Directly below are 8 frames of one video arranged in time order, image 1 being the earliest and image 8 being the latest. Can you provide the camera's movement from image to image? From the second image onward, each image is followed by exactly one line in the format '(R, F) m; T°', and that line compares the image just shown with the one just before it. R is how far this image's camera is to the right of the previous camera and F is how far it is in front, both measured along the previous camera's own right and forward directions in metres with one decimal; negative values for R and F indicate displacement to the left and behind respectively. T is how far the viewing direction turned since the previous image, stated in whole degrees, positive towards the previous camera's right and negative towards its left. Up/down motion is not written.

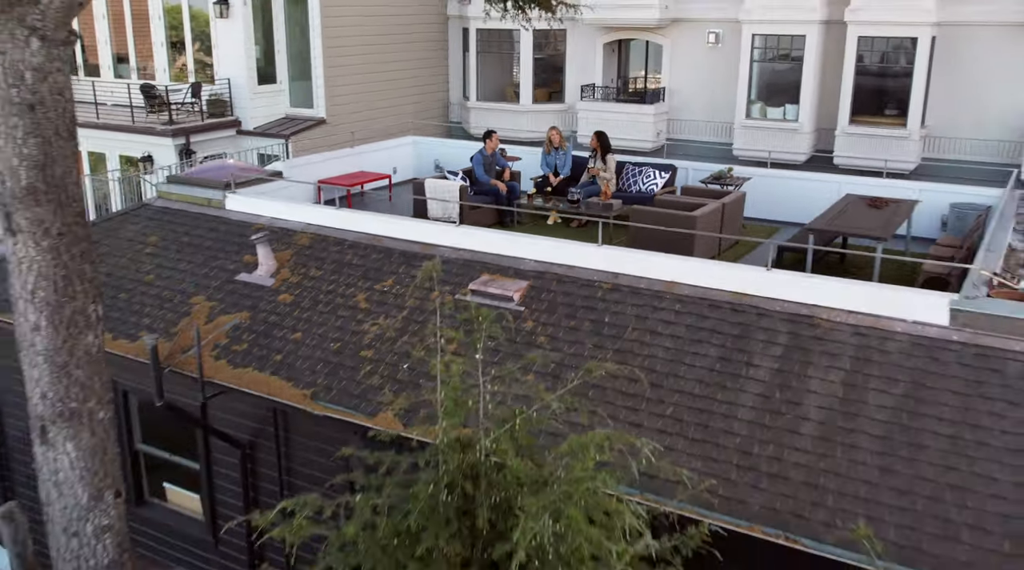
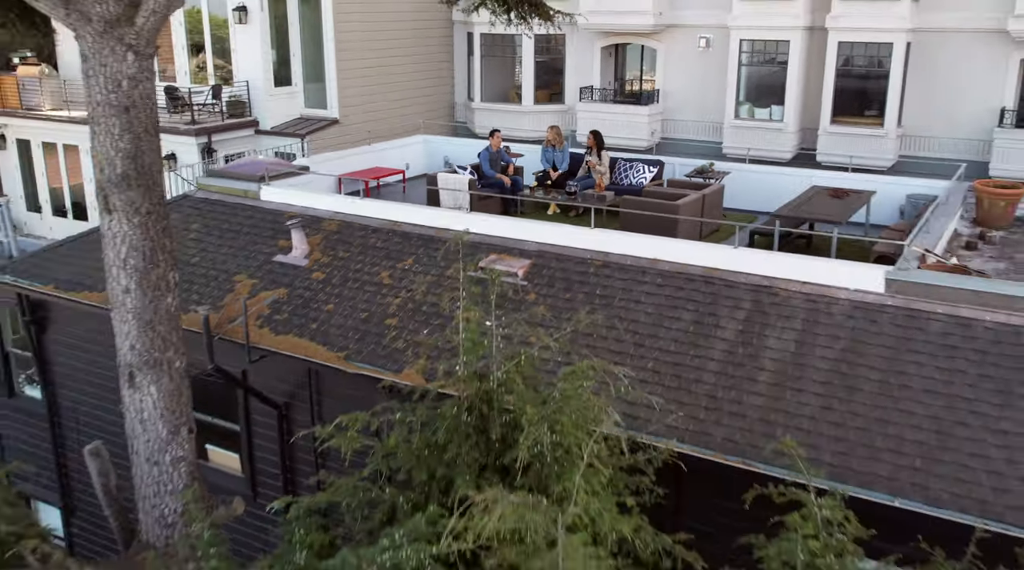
(0.0, -1.2) m; 0°
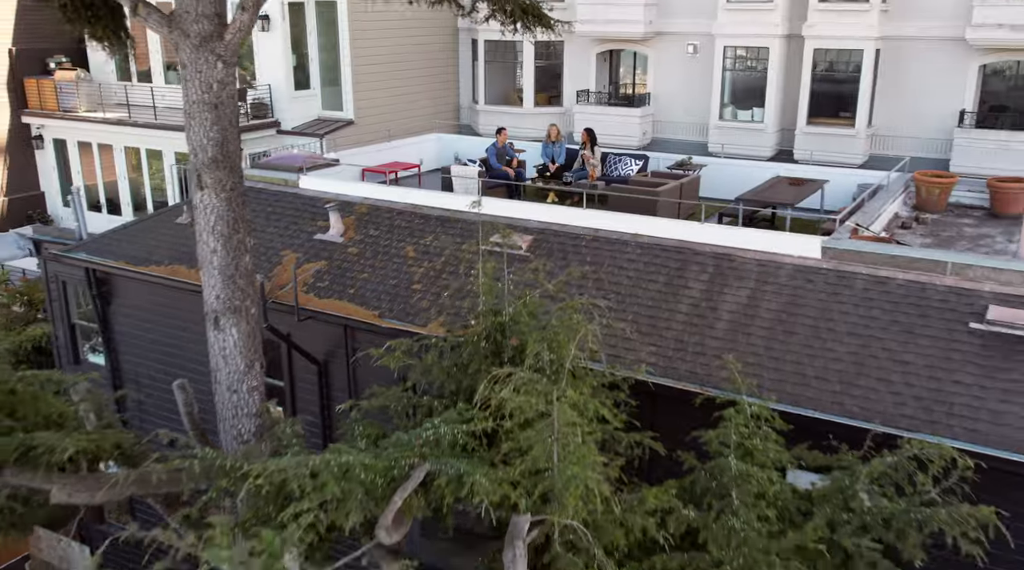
(-0.1, -1.8) m; 0°
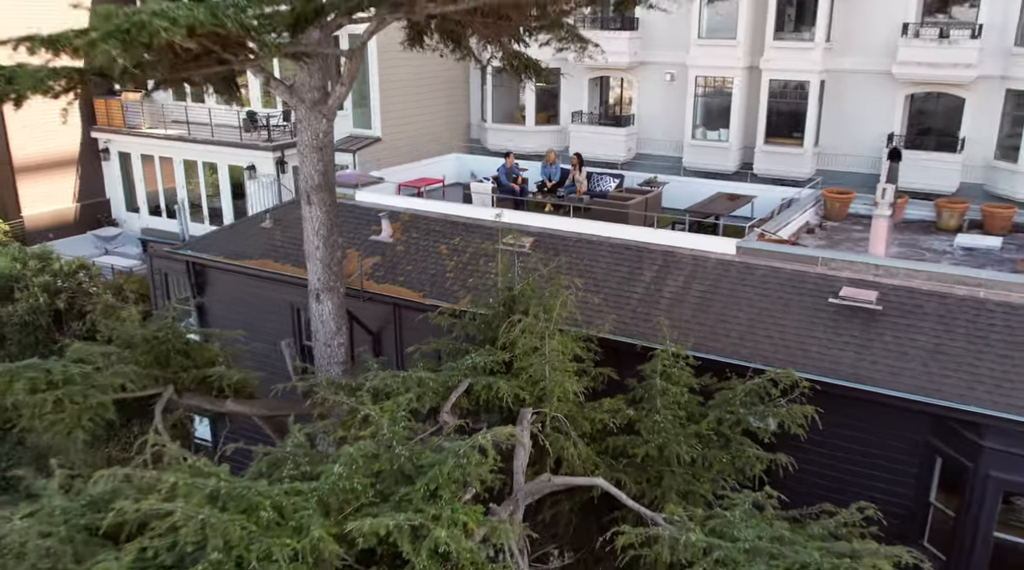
(-0.1, -4.0) m; 0°
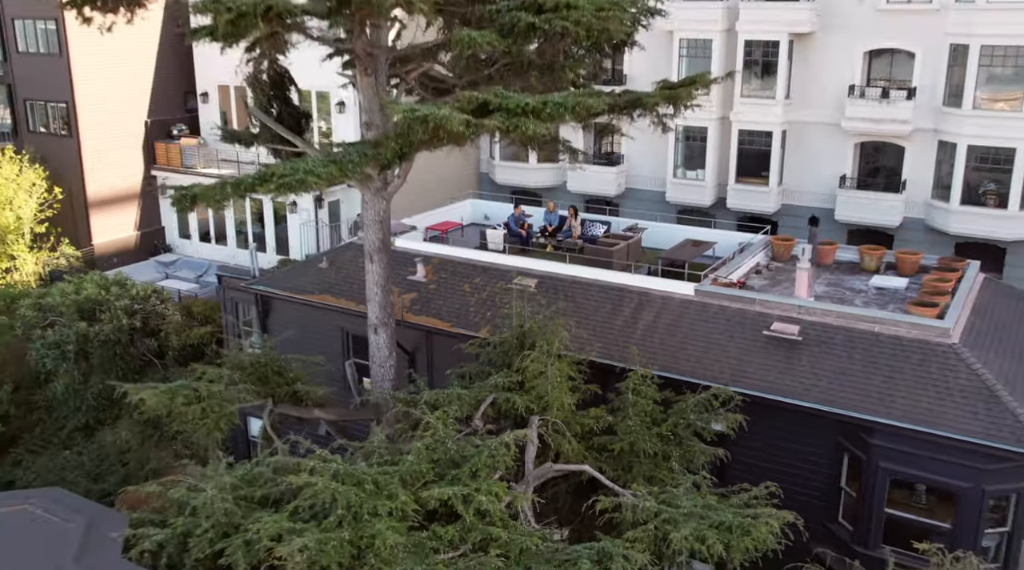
(-0.2, -4.0) m; 0°
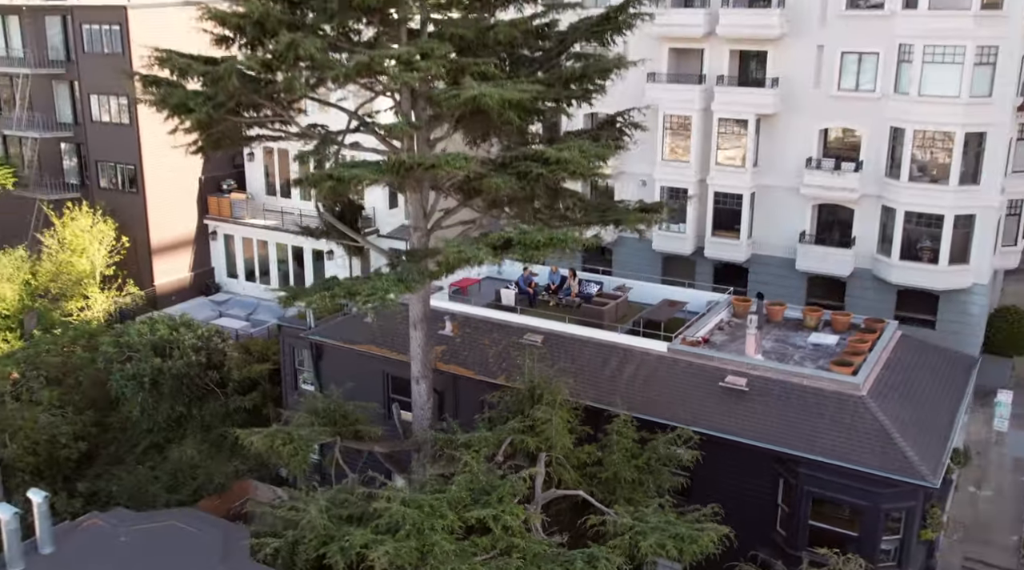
(-0.3, -4.7) m; 0°
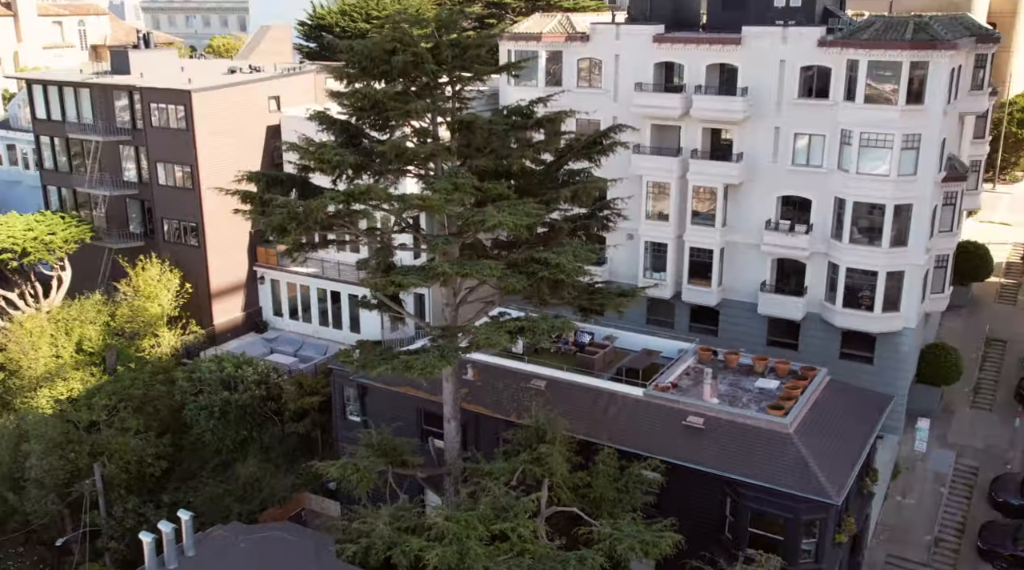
(-0.3, -6.2) m; 0°
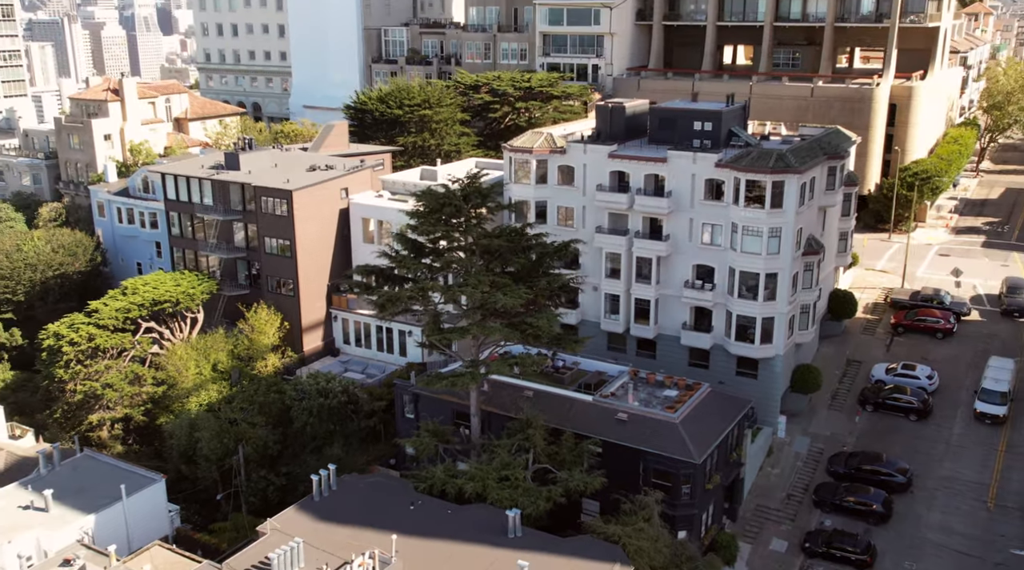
(+0.2, -17.9) m; 0°
